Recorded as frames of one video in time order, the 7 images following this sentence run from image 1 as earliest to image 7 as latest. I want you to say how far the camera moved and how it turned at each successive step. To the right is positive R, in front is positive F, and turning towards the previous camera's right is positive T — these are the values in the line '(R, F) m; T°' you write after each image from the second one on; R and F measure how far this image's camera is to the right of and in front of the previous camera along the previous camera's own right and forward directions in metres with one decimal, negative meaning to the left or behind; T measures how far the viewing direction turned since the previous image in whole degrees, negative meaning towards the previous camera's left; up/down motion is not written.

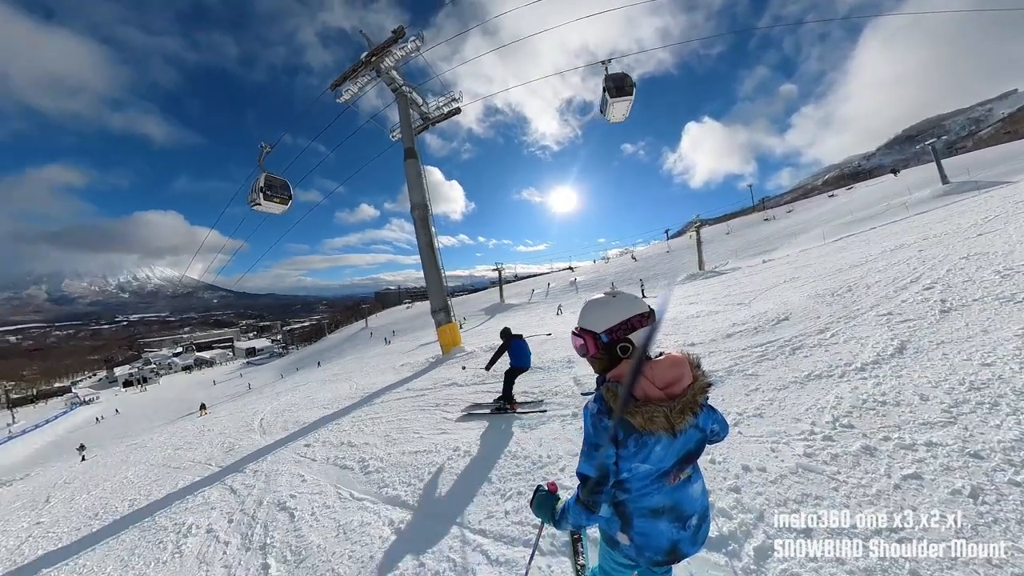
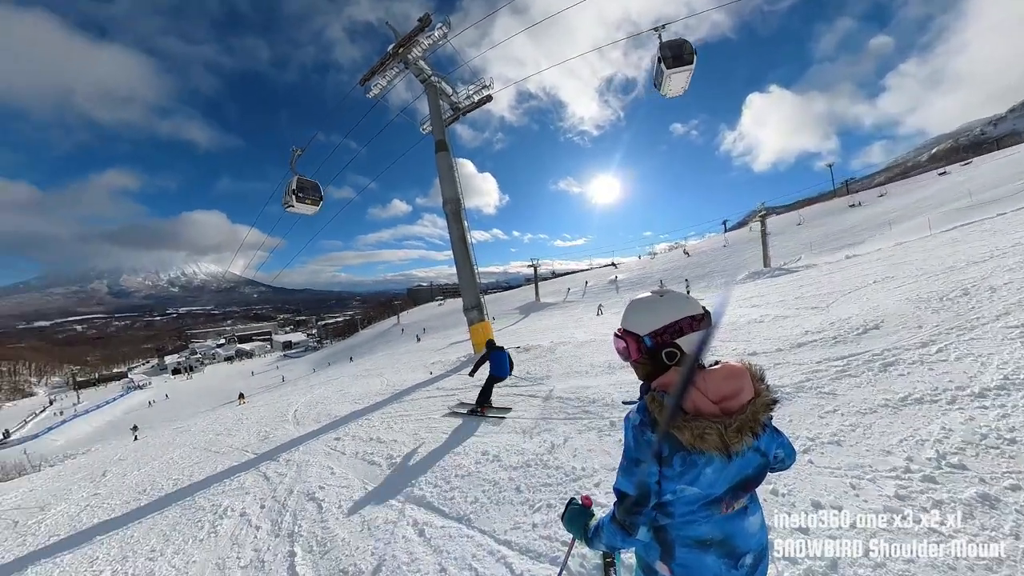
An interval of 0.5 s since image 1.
(0.0, +0.4) m; -3°
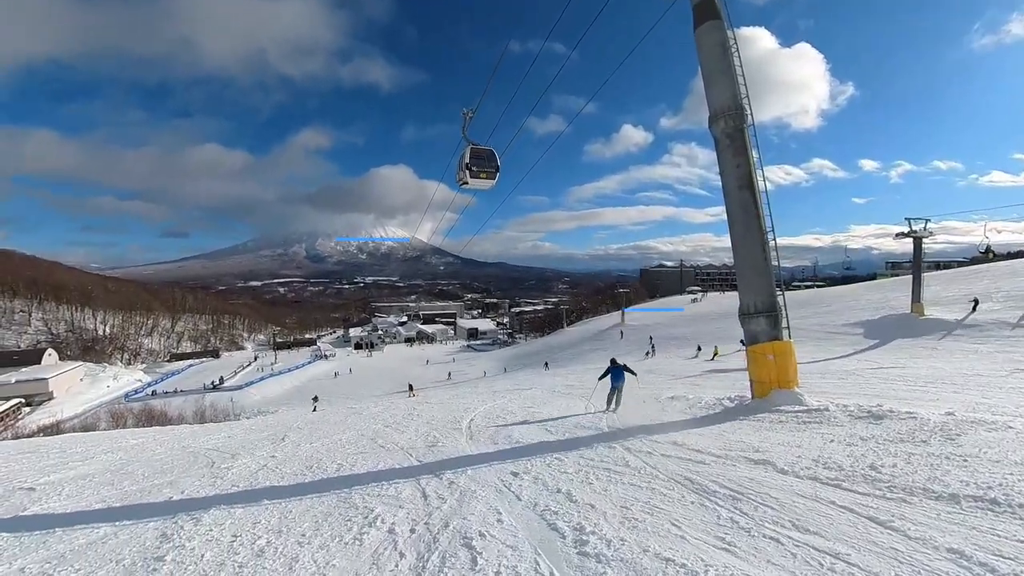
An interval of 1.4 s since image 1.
(-0.6, +2.7) m; -17°
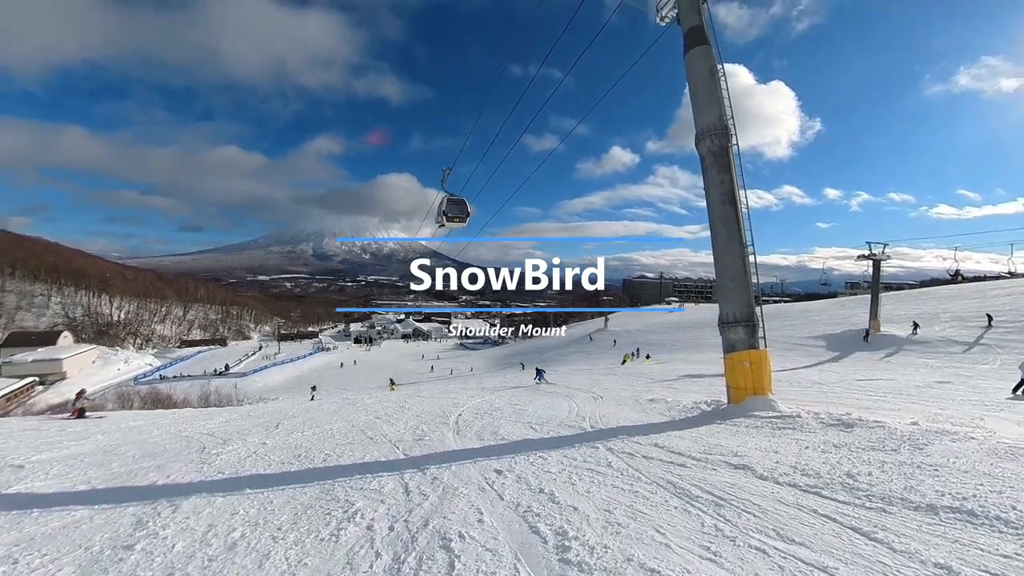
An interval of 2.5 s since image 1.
(0.0, -0.2) m; +1°
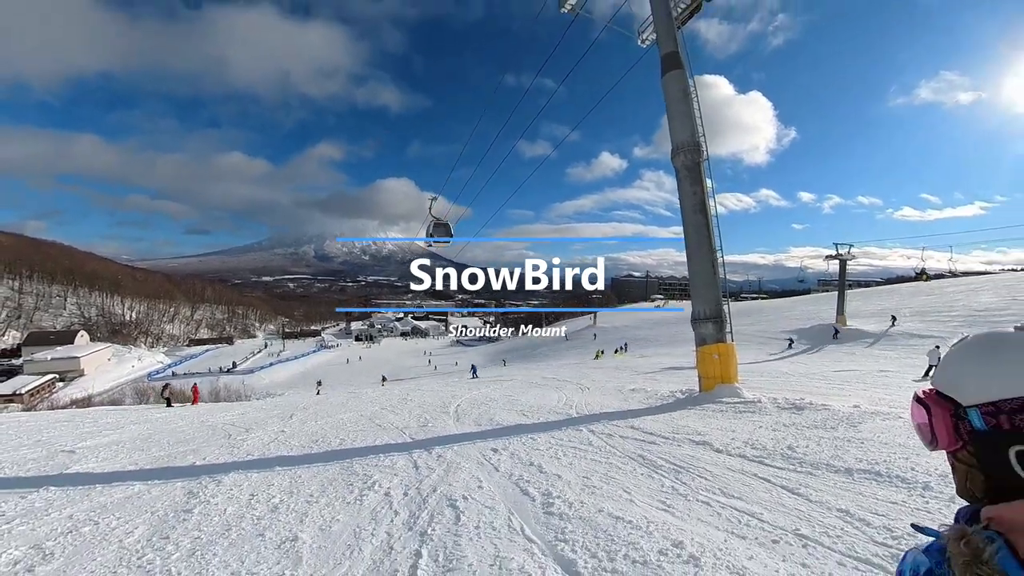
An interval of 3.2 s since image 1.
(0.0, -0.2) m; 0°
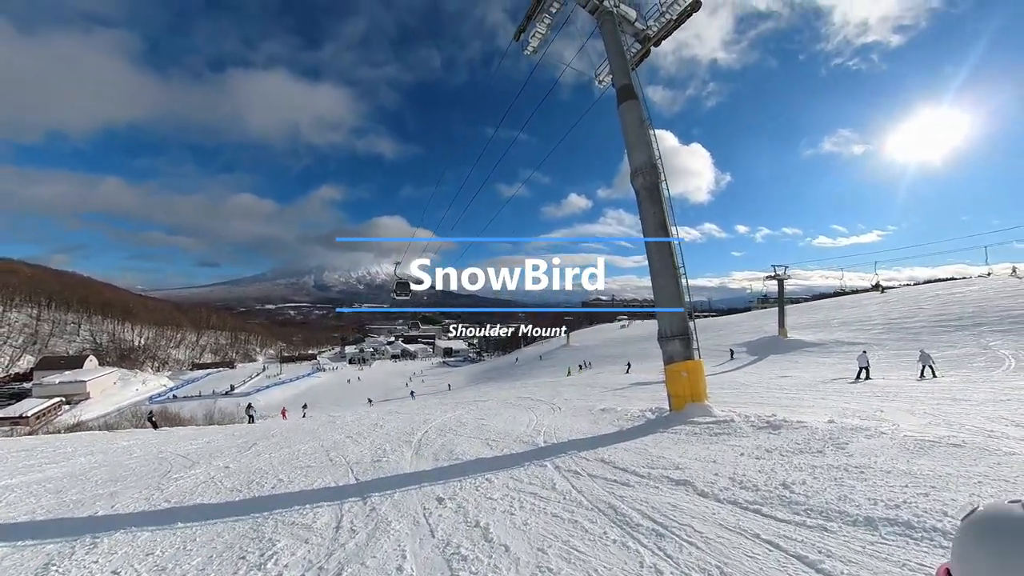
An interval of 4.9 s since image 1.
(+0.1, 0.0) m; +1°
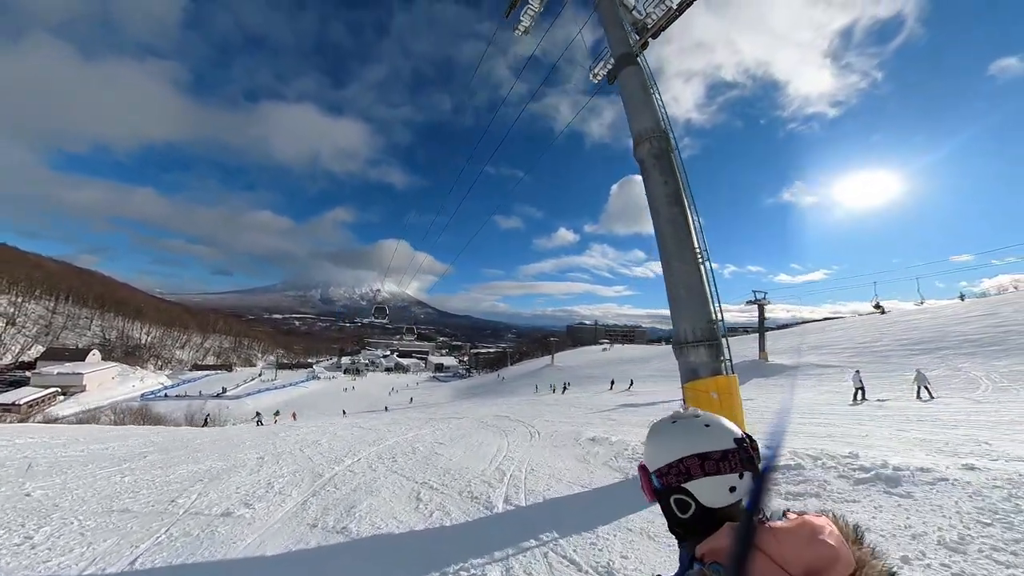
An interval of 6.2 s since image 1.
(+0.1, +0.8) m; 0°
